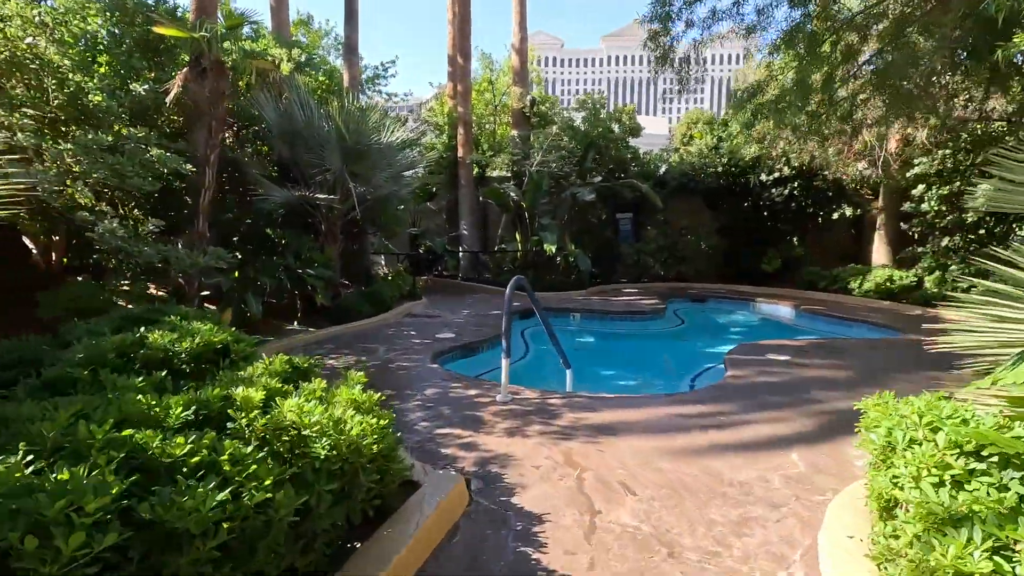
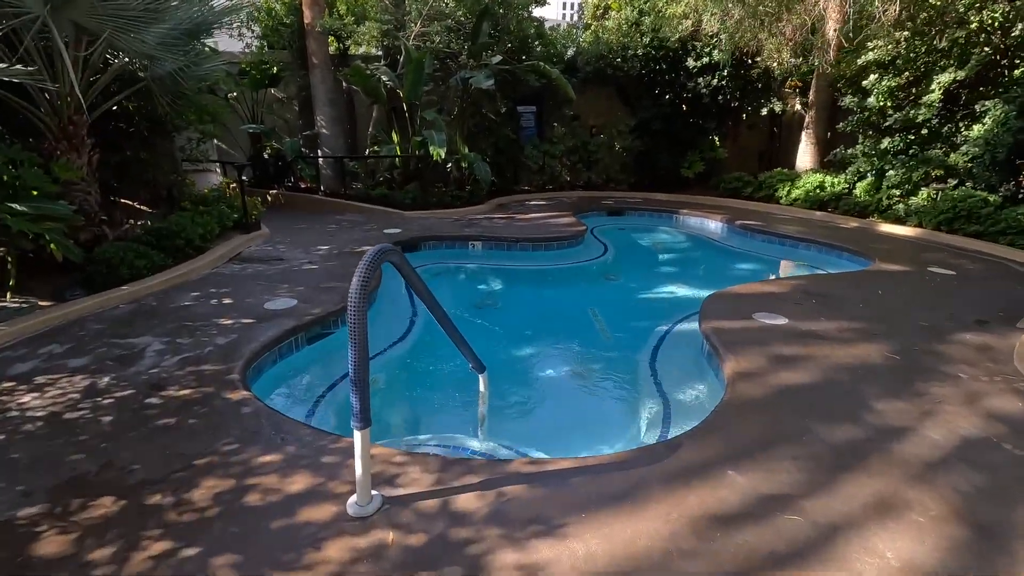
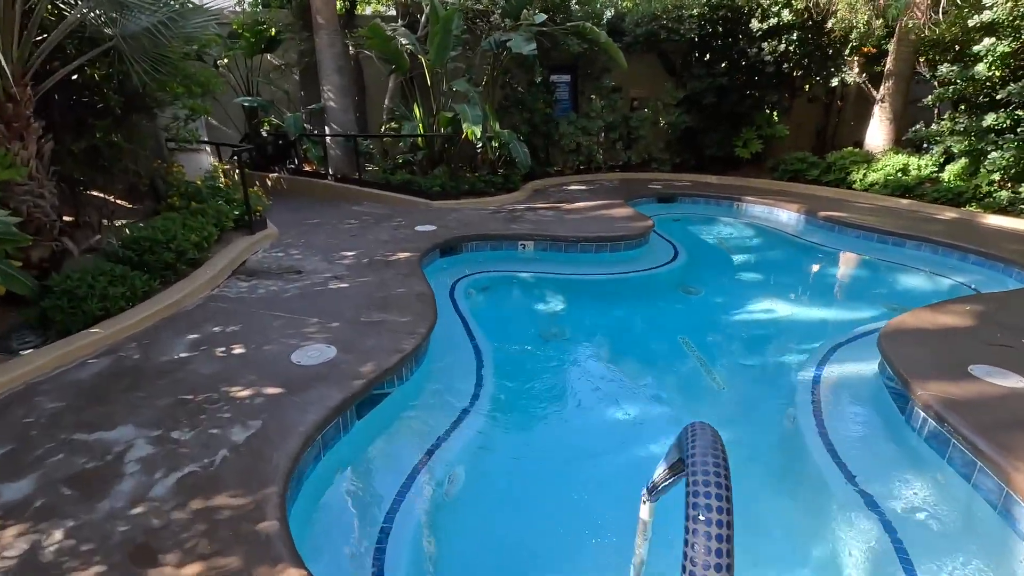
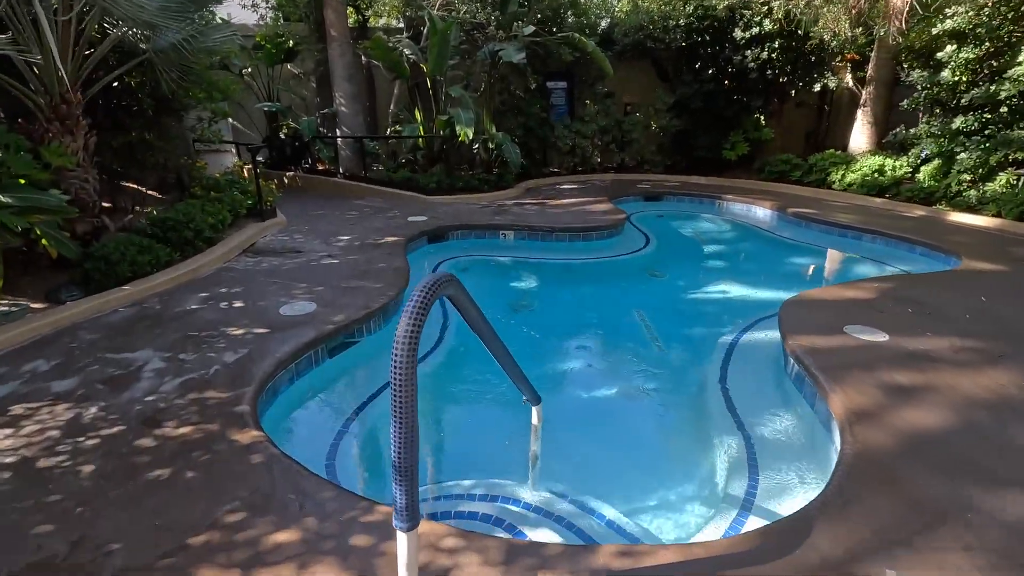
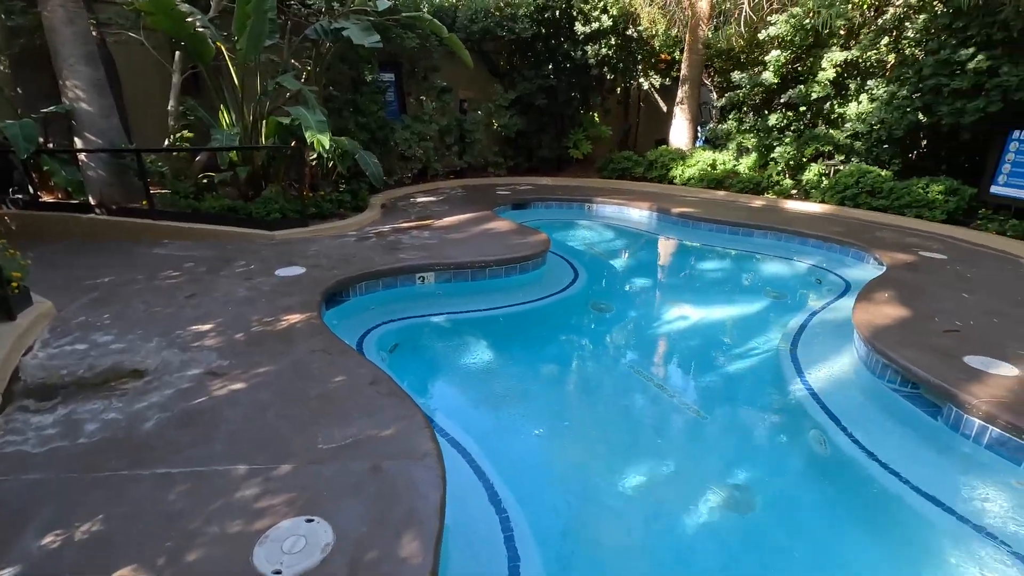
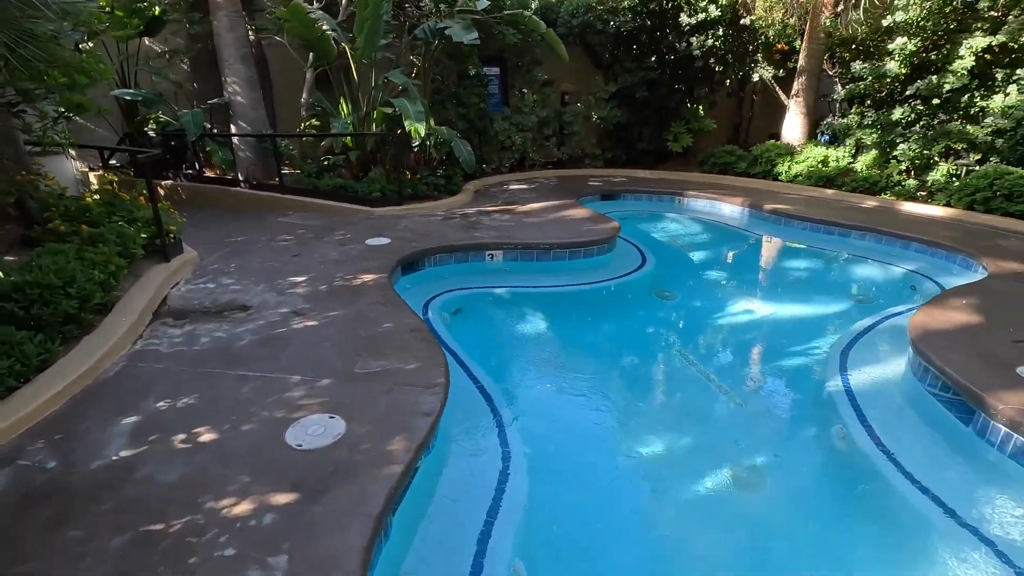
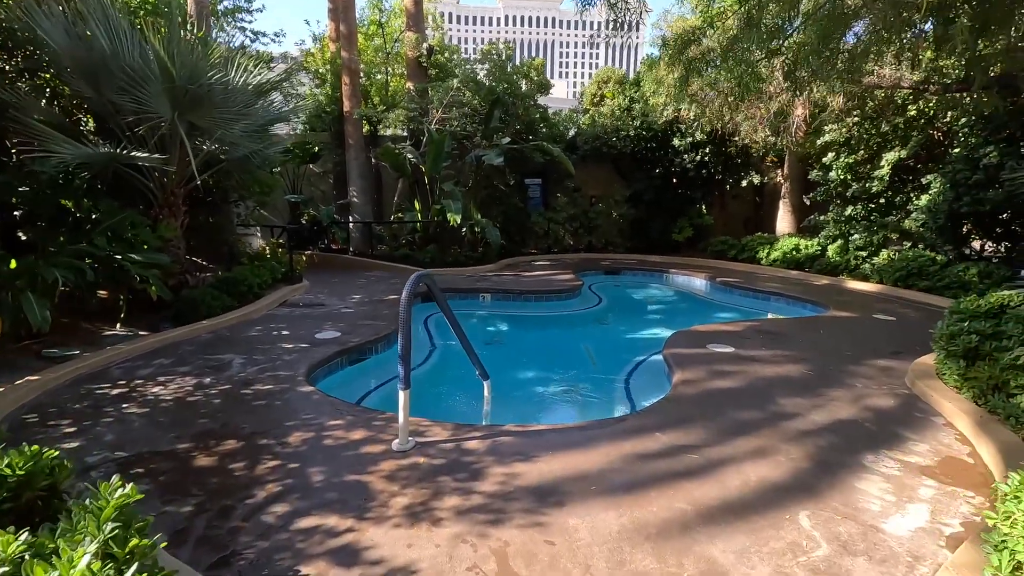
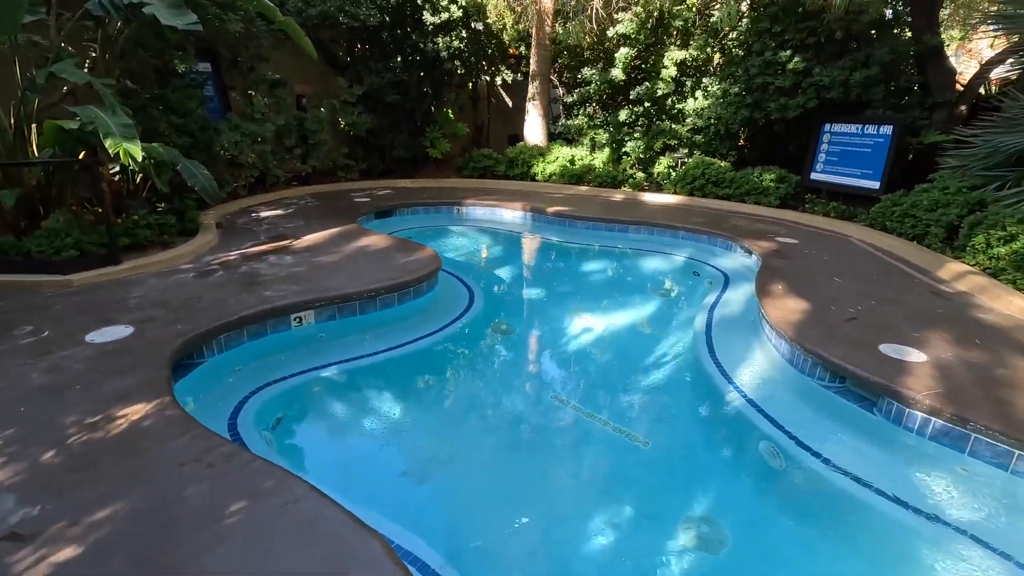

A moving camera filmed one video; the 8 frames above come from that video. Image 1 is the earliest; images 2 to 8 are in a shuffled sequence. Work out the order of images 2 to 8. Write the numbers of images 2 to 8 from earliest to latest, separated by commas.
7, 2, 4, 3, 6, 5, 8
